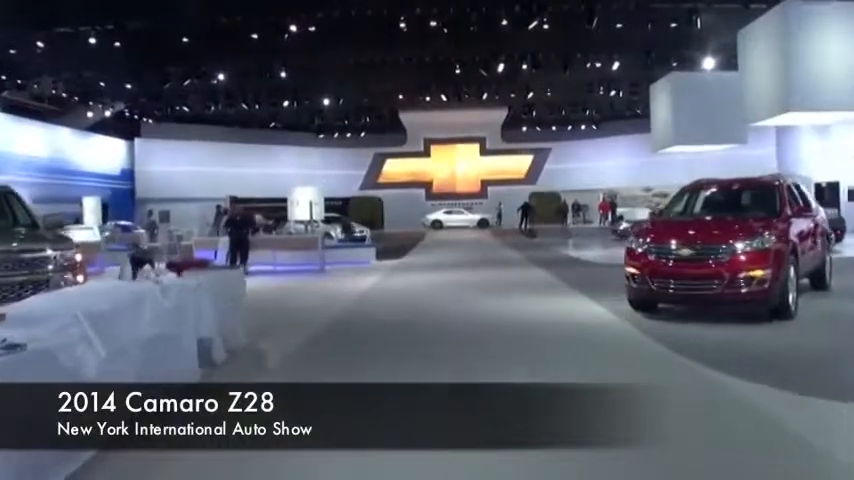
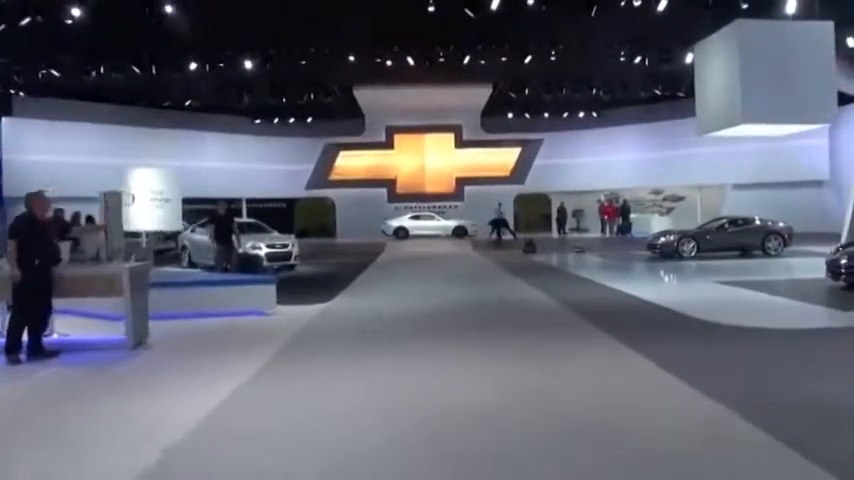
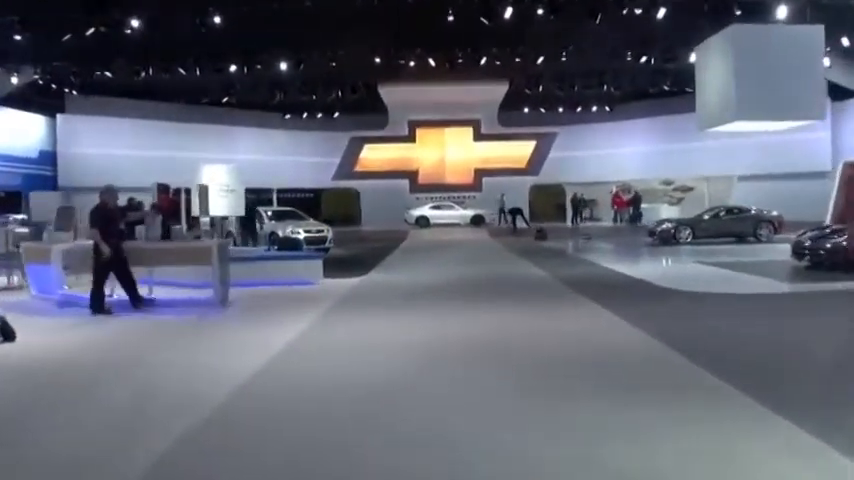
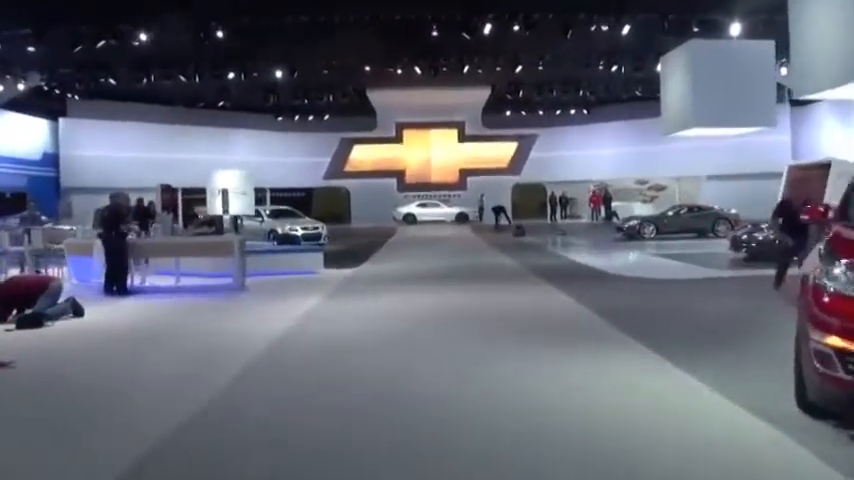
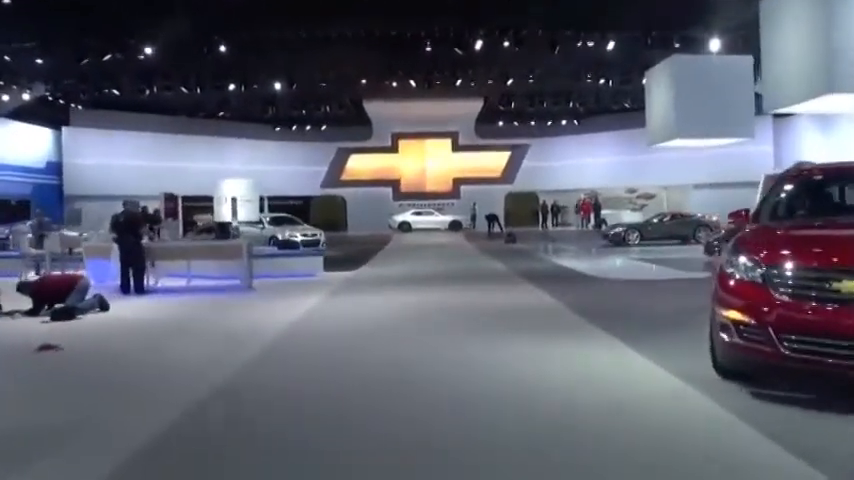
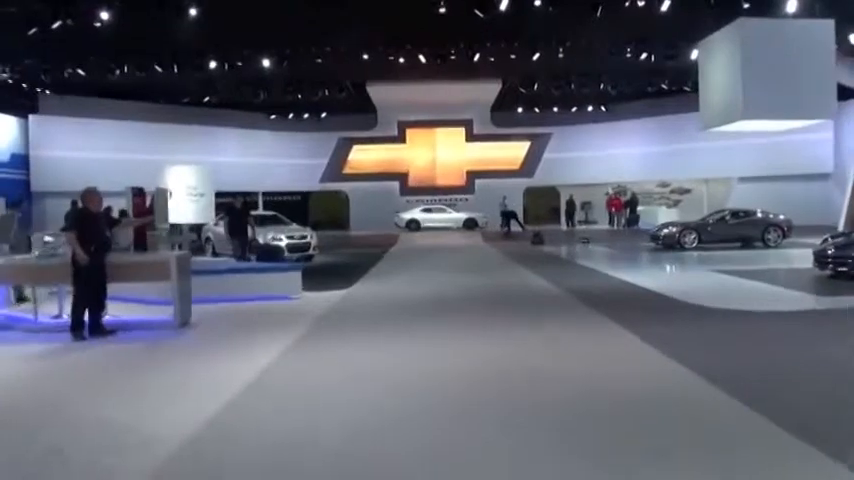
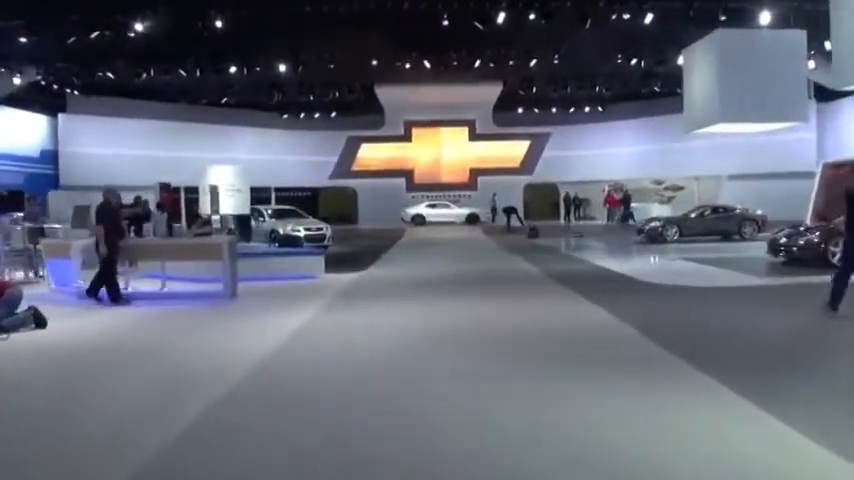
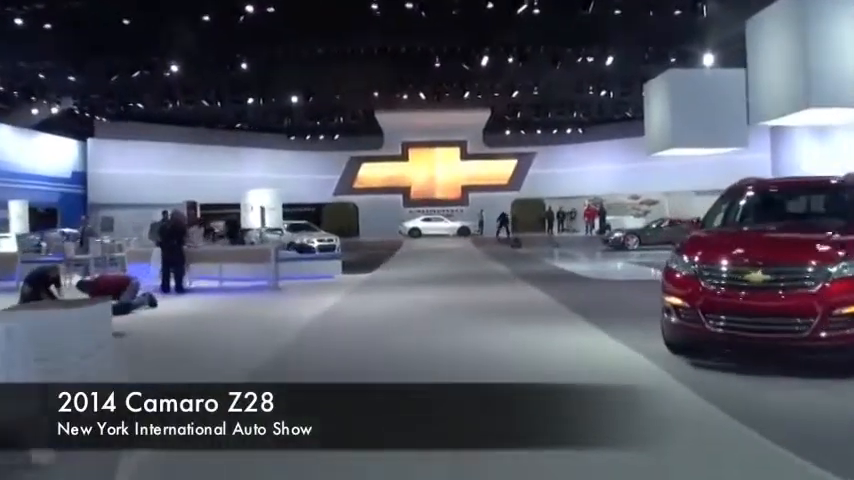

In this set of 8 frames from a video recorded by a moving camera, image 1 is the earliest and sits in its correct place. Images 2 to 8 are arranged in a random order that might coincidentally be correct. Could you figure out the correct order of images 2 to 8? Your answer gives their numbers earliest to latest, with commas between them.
8, 5, 4, 7, 3, 6, 2
